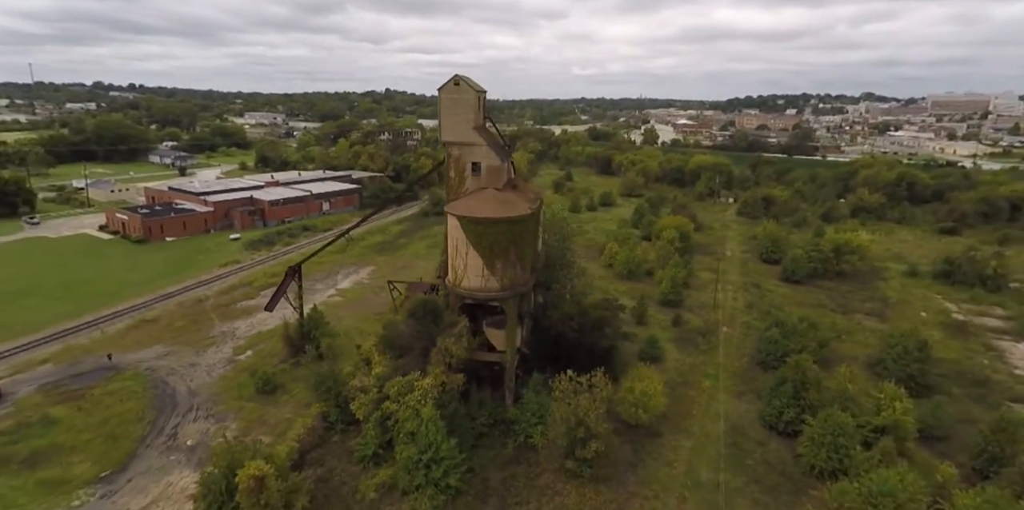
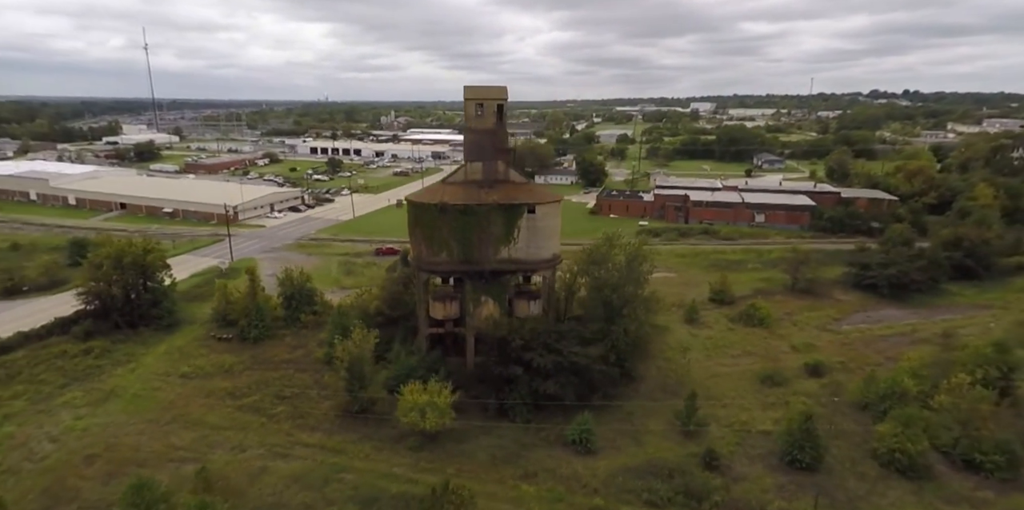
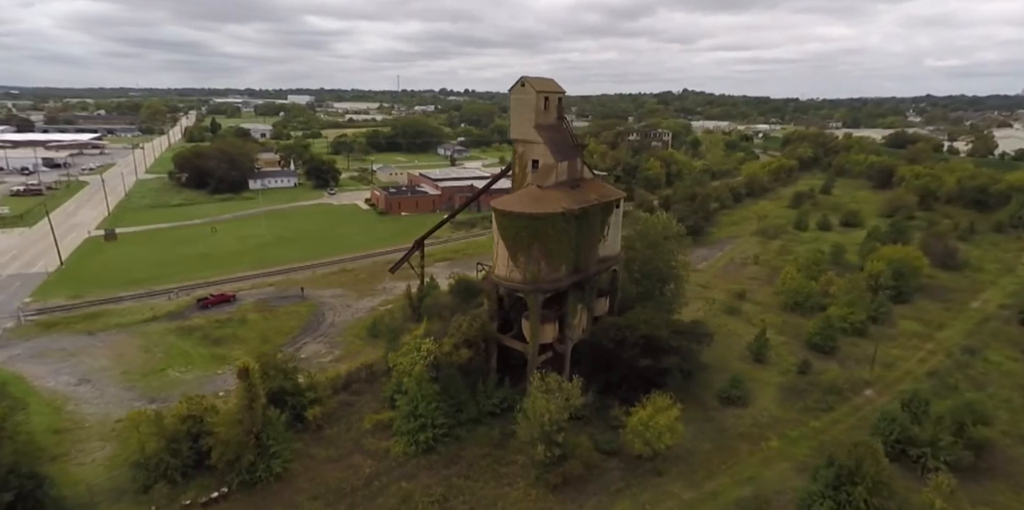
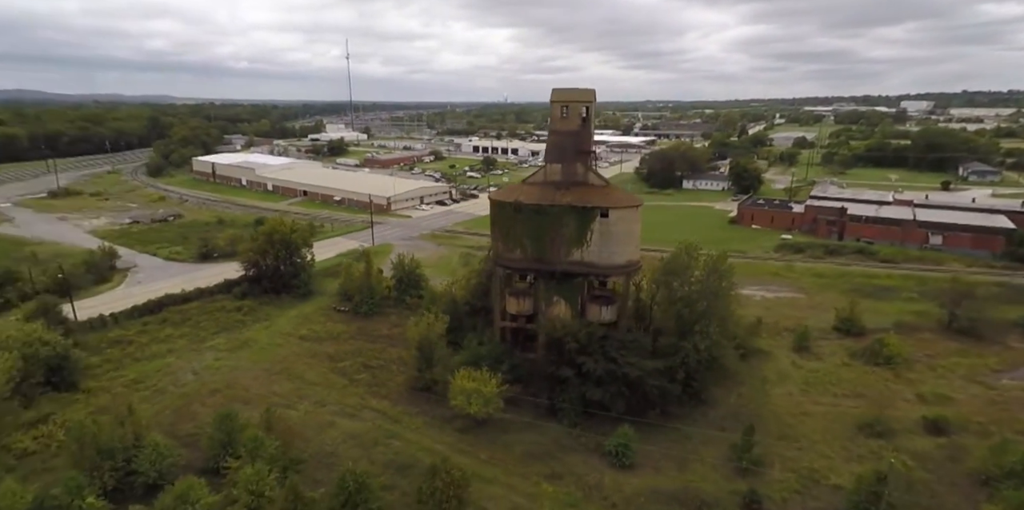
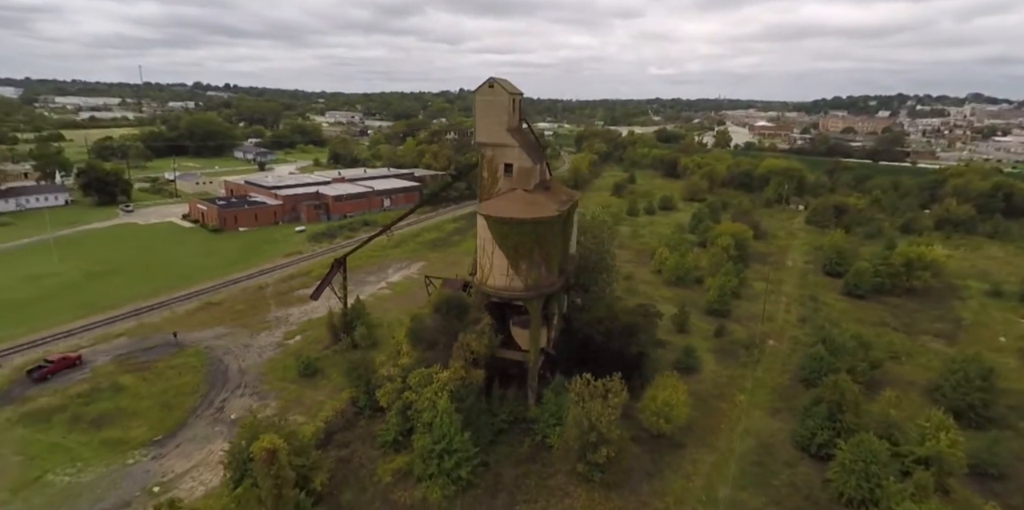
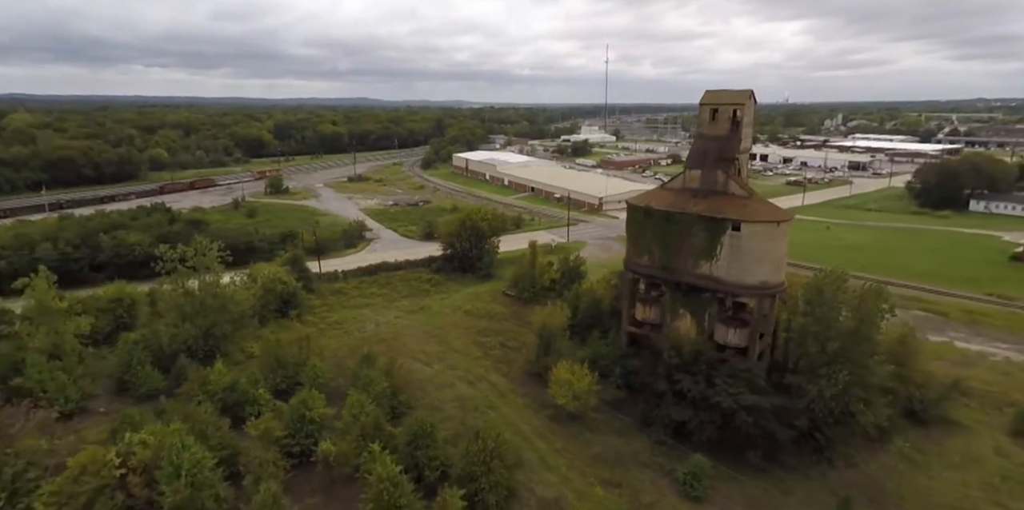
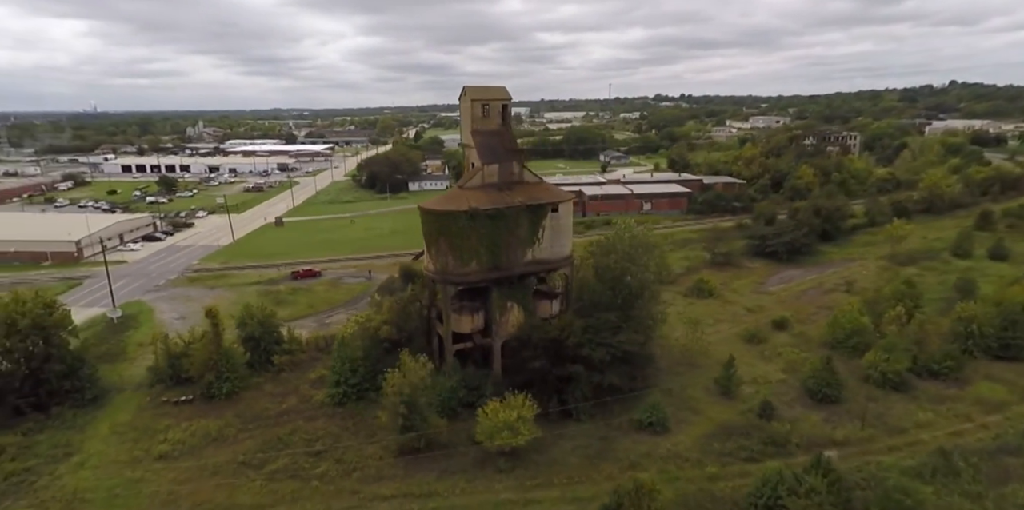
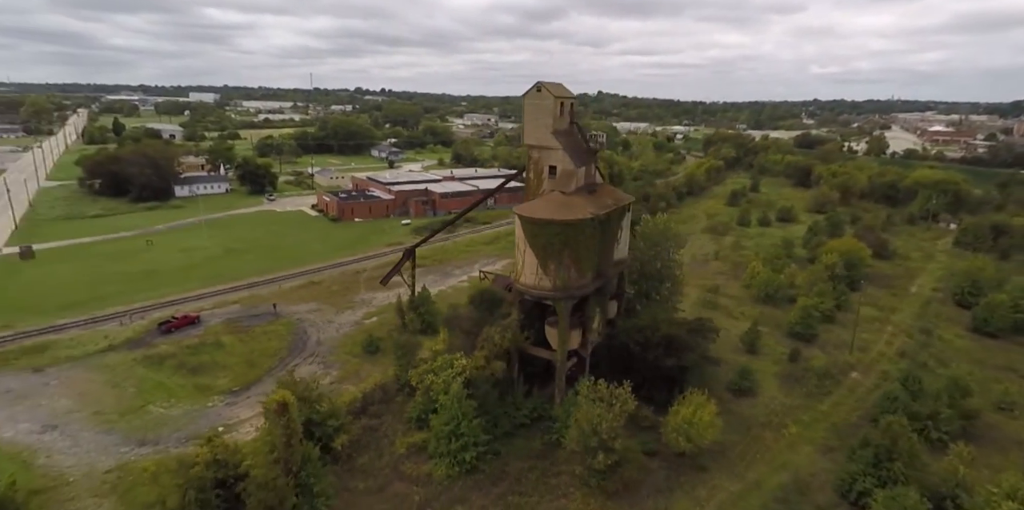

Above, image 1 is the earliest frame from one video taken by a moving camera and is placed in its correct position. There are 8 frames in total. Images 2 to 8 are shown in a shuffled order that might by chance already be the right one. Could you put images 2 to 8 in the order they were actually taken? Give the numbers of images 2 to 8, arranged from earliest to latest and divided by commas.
5, 8, 3, 7, 2, 4, 6
